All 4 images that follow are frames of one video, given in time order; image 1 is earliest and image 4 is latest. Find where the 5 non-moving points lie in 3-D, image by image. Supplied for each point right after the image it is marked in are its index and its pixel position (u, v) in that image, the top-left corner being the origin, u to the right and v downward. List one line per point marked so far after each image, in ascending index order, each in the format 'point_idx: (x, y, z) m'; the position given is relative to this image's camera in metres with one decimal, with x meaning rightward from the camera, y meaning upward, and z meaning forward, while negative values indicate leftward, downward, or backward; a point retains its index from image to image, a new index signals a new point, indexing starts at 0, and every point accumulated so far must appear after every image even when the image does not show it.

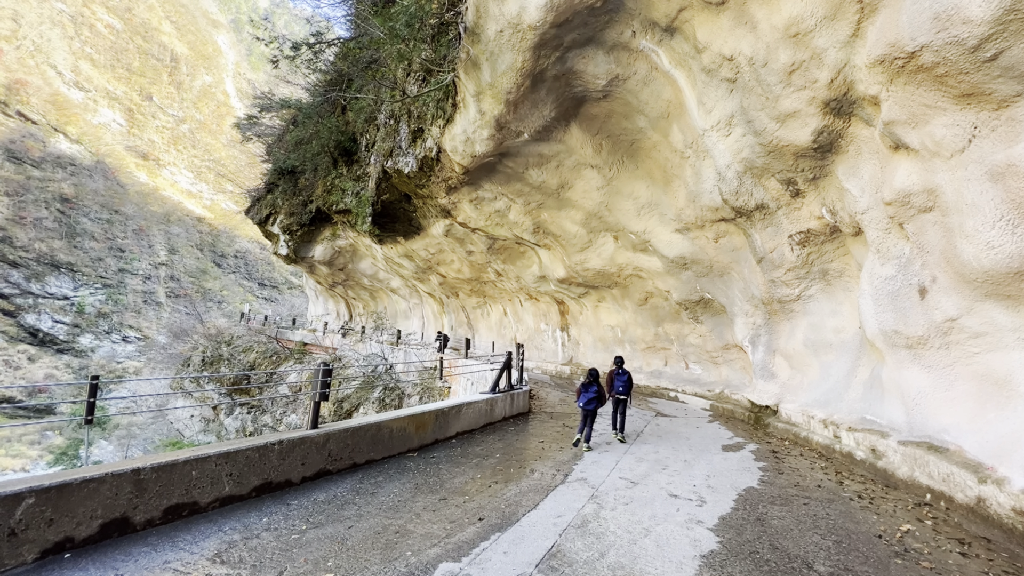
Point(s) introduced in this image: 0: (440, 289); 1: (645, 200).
0: (-3.1, 0.0, +18.4) m
1: (+2.6, +1.7, +8.4) m
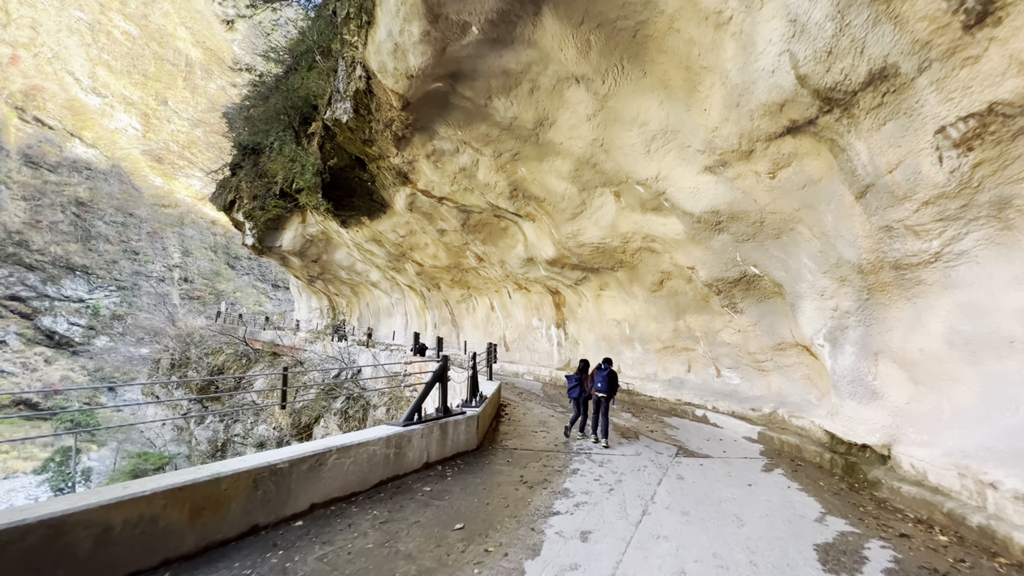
0: (-3.4, +0.3, +15.8) m
1: (+1.9, +2.1, +5.6) m
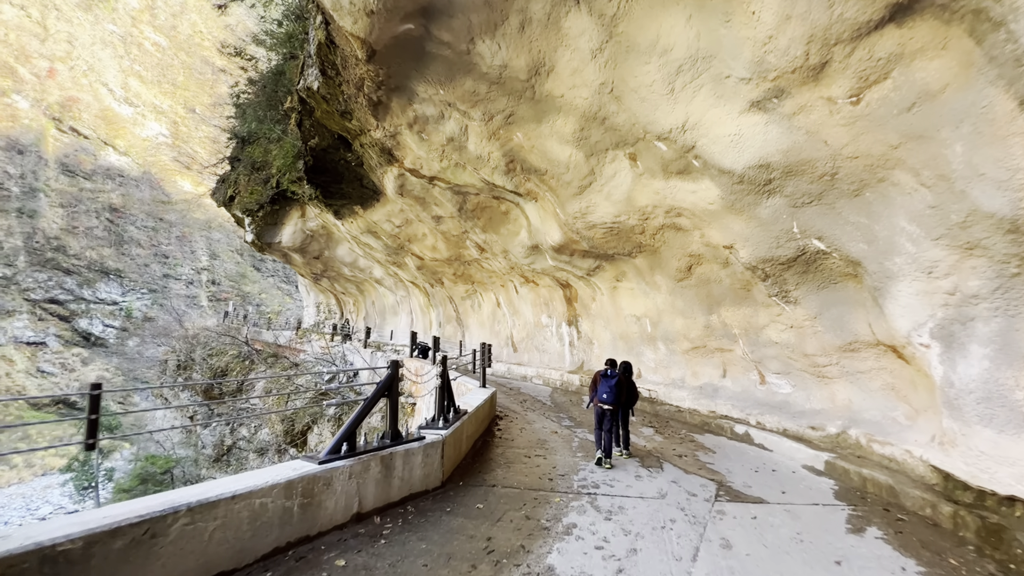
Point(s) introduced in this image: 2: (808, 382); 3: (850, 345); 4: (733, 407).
0: (-3.1, +0.4, +14.7) m
1: (+1.7, +2.3, +4.2) m
2: (+3.7, -1.2, +5.4) m
3: (+3.7, -0.6, +4.7) m
4: (+3.2, -1.8, +6.3) m
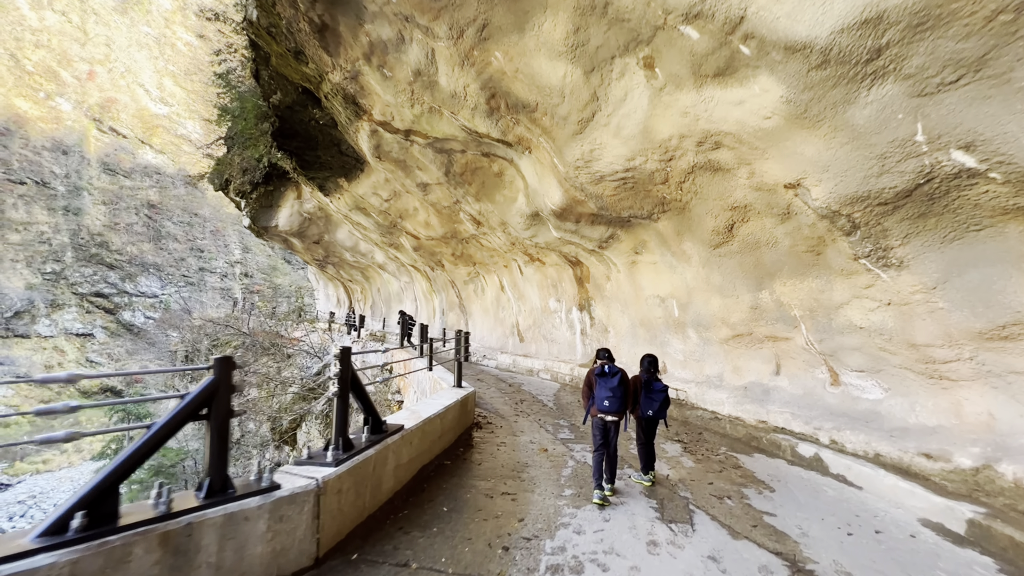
0: (-2.8, +0.9, +13.2) m
1: (+1.2, +2.6, +2.4) m
2: (+3.4, -0.8, +3.6) m
3: (+3.3, -0.3, +2.9) m
4: (+3.0, -1.4, +4.6) m
